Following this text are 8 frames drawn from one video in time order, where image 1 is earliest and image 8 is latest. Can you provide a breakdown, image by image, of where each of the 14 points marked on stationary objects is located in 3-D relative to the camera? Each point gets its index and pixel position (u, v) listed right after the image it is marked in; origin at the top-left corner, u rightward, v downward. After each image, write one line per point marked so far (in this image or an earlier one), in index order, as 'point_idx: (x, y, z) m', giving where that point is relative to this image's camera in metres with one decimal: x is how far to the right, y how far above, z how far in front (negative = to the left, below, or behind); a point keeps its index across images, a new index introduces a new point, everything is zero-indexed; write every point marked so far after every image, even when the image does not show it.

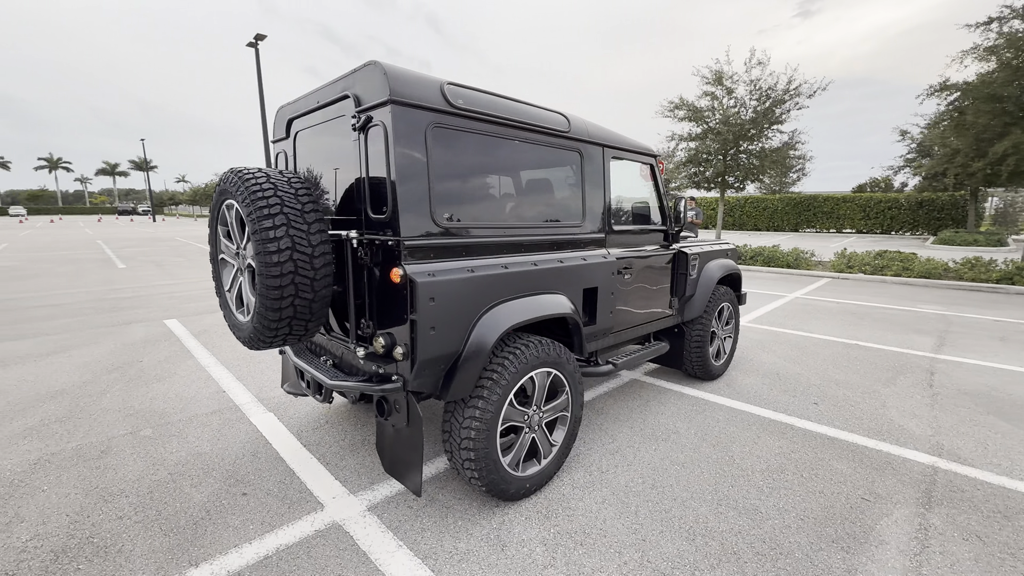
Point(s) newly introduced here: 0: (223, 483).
0: (-1.7, -1.1, +2.6) m
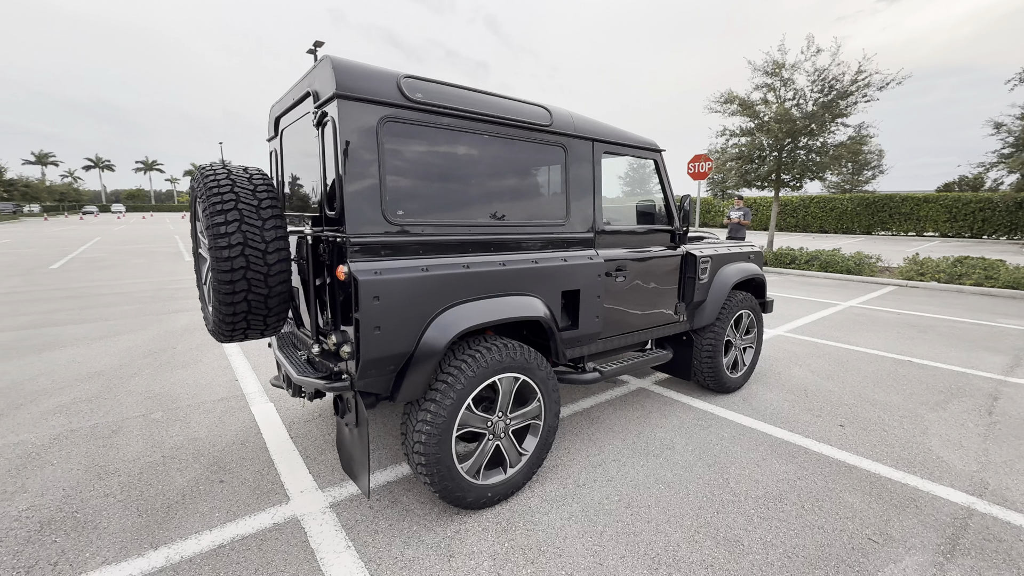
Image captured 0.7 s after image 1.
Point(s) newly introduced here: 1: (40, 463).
0: (-1.9, -1.1, +2.8) m
1: (-2.9, -1.1, +2.8) m
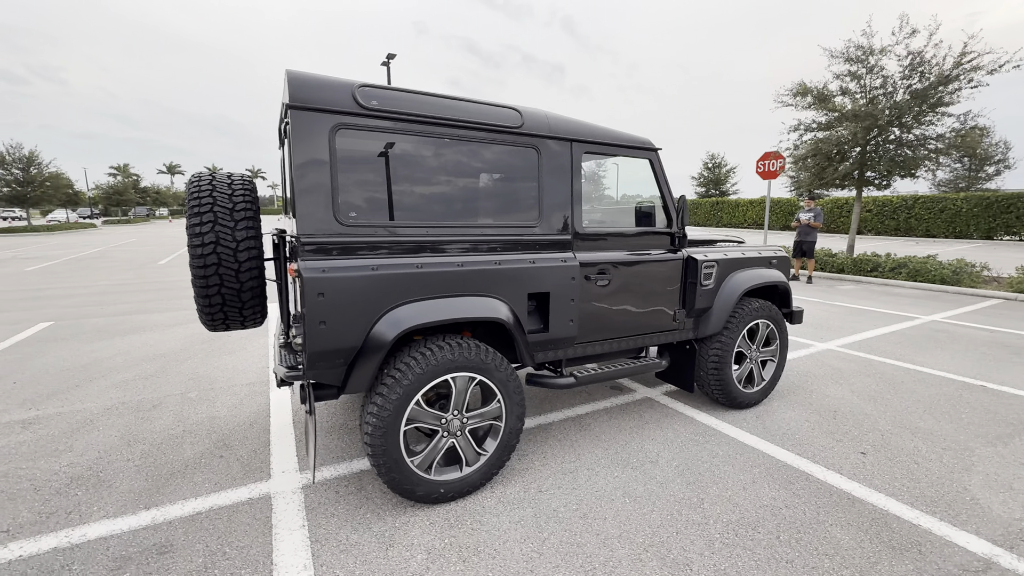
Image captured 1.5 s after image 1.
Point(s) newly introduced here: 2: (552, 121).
0: (-2.0, -1.1, +3.1) m
1: (-3.1, -1.0, +3.3) m
2: (+0.2, +1.0, +2.7) m
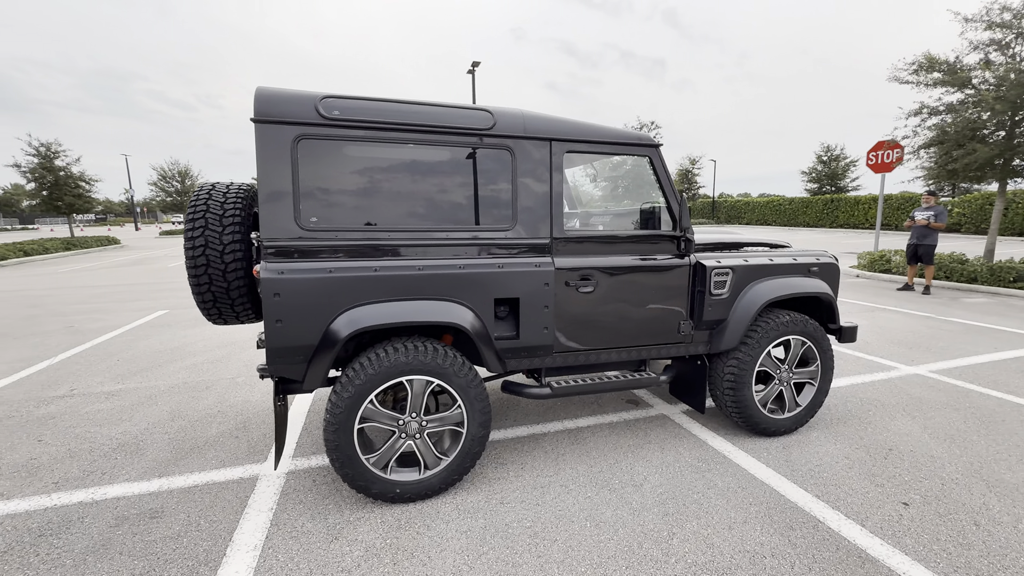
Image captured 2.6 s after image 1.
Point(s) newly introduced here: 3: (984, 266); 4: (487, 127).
0: (-2.1, -1.1, +3.4) m
1: (-3.1, -1.0, +3.8) m
2: (+0.1, +1.0, +2.6) m
3: (+9.3, +0.4, +8.8) m
4: (-0.1, +0.9, +2.5) m
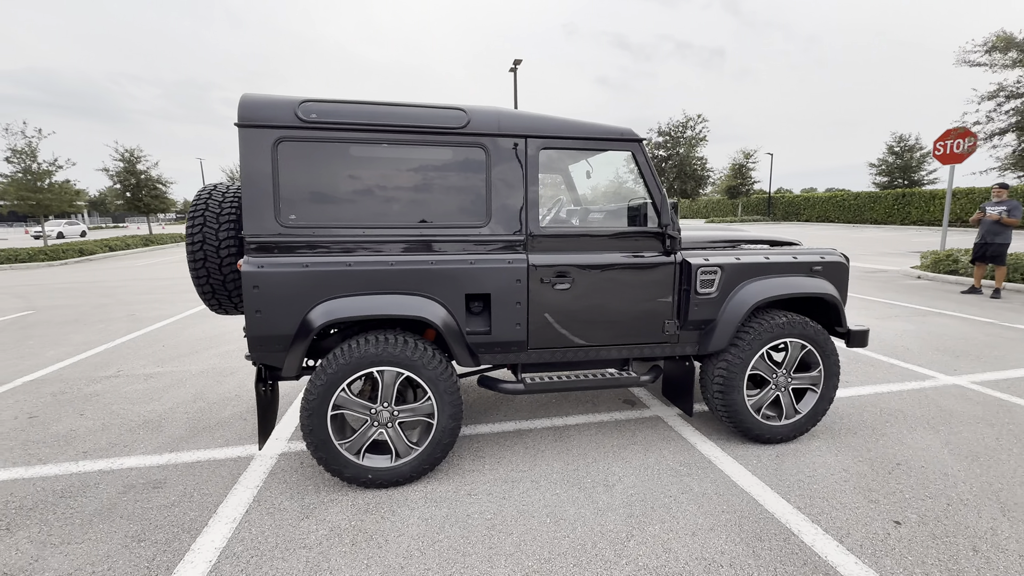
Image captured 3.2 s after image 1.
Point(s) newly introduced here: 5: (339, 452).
0: (-2.2, -1.0, +3.7) m
1: (-3.1, -0.9, +4.2) m
2: (-0.1, +1.0, +2.6) m
3: (+9.8, +0.4, +7.9) m
4: (-0.3, +0.9, +2.6) m
5: (-1.0, -0.9, +2.5) m
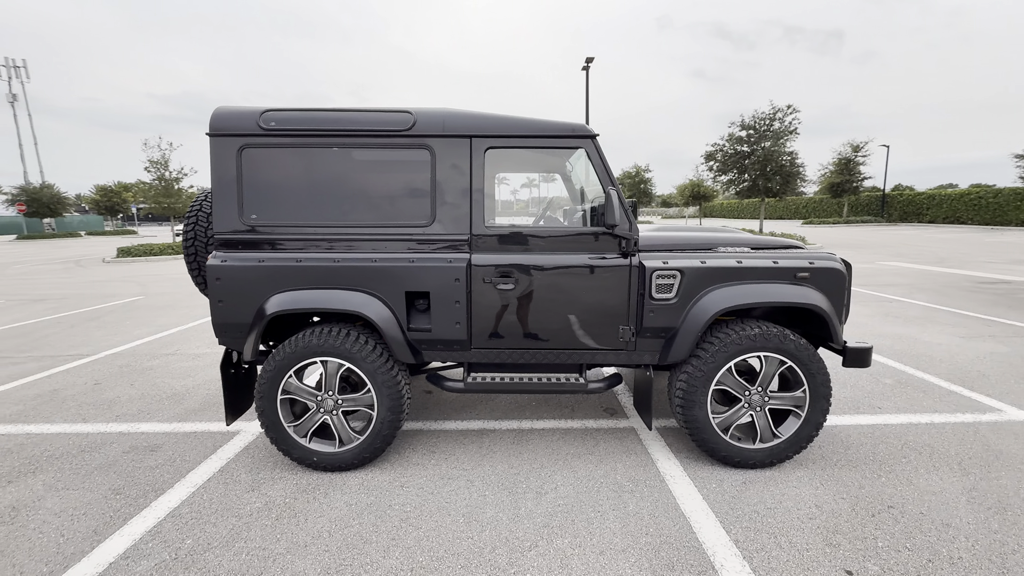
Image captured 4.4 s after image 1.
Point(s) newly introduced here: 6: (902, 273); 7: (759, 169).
0: (-2.3, -0.9, +4.1) m
1: (-3.2, -0.8, +4.8) m
2: (-0.4, +1.0, +2.7) m
3: (+10.2, +0.1, +6.0) m
4: (-0.6, +1.0, +2.7) m
5: (-1.4, -0.9, +2.7) m
6: (+9.3, +0.4, +10.7) m
7: (+10.5, +5.1, +19.1) m
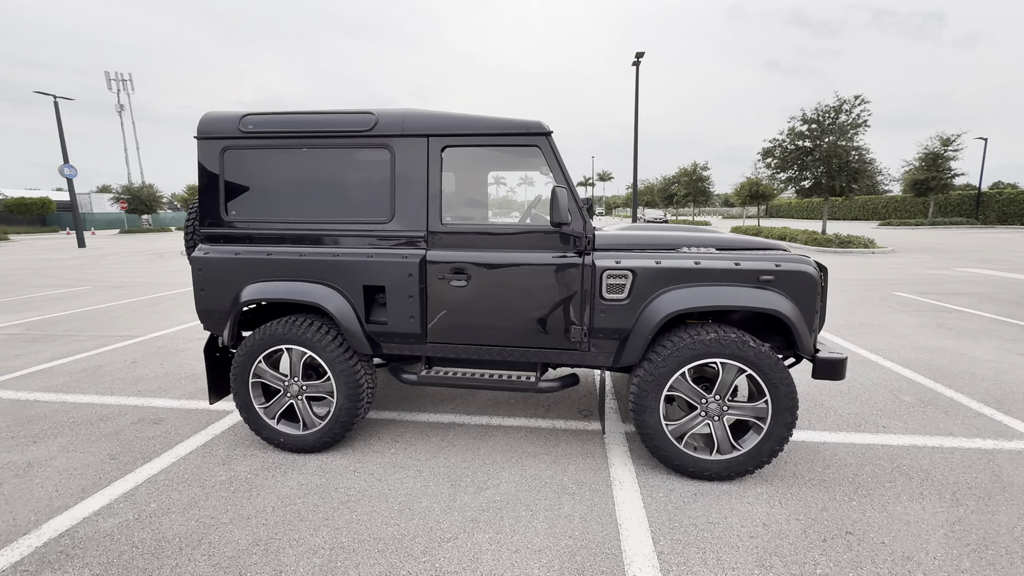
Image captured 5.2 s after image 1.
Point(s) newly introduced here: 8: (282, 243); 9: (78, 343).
0: (-2.5, -0.8, +4.4) m
1: (-3.2, -0.7, +5.2) m
2: (-0.6, +1.0, +2.8) m
3: (+10.3, -0.2, +4.8) m
4: (-0.9, +1.0, +2.8) m
5: (-1.6, -0.8, +2.9) m
6: (+9.9, +0.2, +9.5) m
7: (+12.3, +4.8, +17.7) m
8: (-1.5, +0.3, +2.9) m
9: (-5.3, -0.7, +5.5) m
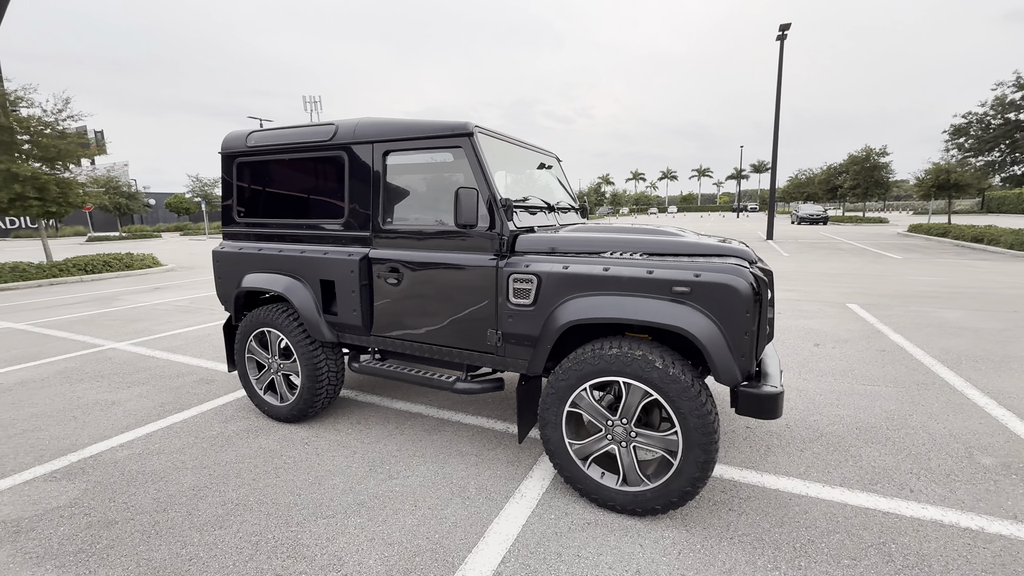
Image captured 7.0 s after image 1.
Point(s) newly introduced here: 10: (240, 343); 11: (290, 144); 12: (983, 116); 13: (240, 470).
0: (-2.3, -0.7, +5.1) m
1: (-2.8, -0.6, +6.1) m
2: (-1.0, +1.1, +3.0) m
3: (+9.9, -0.6, +1.7) m
4: (-1.2, +1.0, +3.1) m
5: (-2.0, -0.7, +3.5) m
6: (+11.0, -0.3, +6.3) m
7: (+15.9, +4.3, +13.4) m
8: (-1.8, +0.4, +3.4) m
9: (-4.7, -0.4, +7.0) m
10: (-2.1, -0.4, +3.4) m
11: (-1.6, +1.0, +3.2) m
12: (+15.4, +5.7, +14.7) m
13: (-1.7, -1.1, +2.8) m
